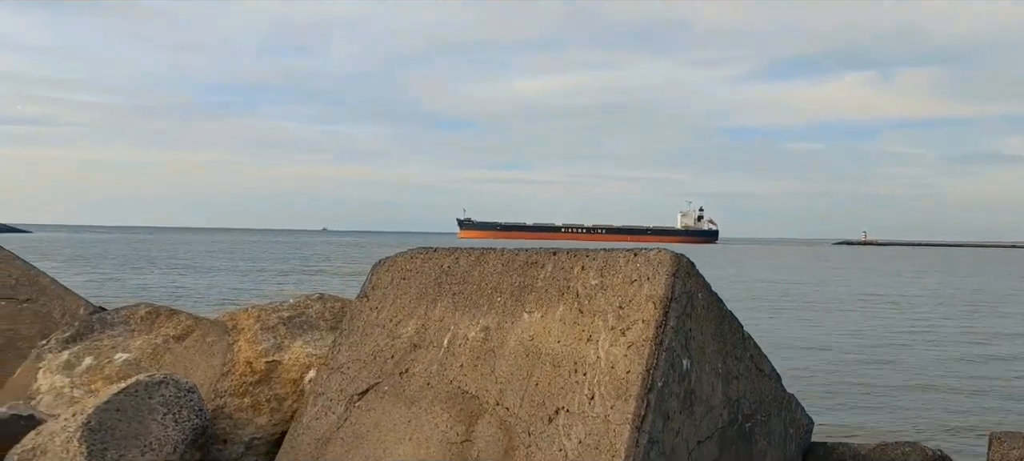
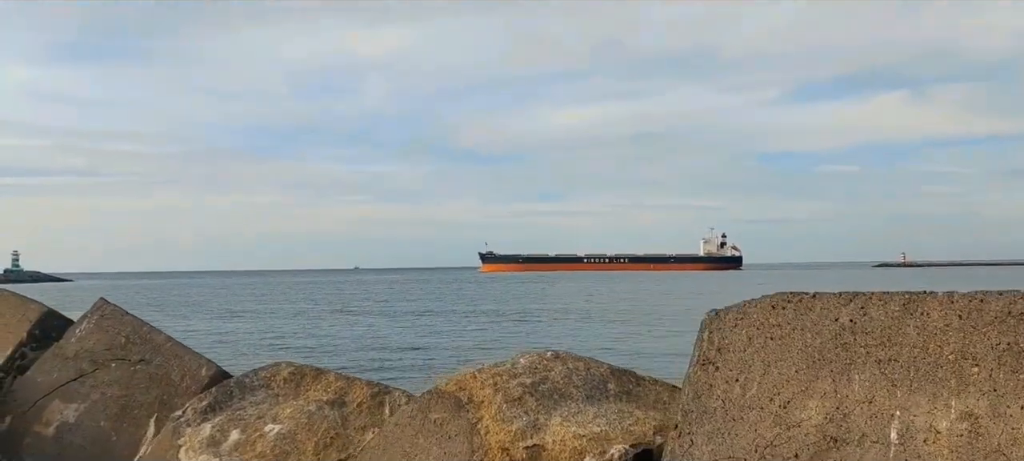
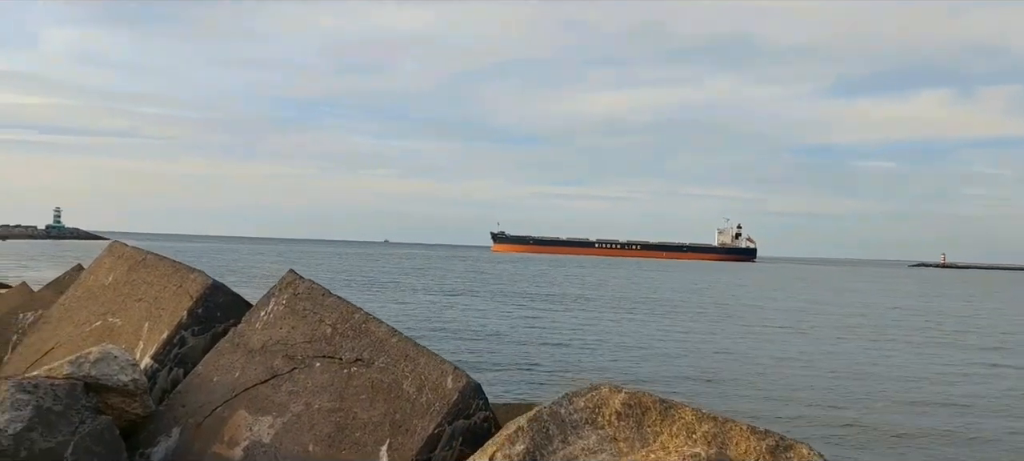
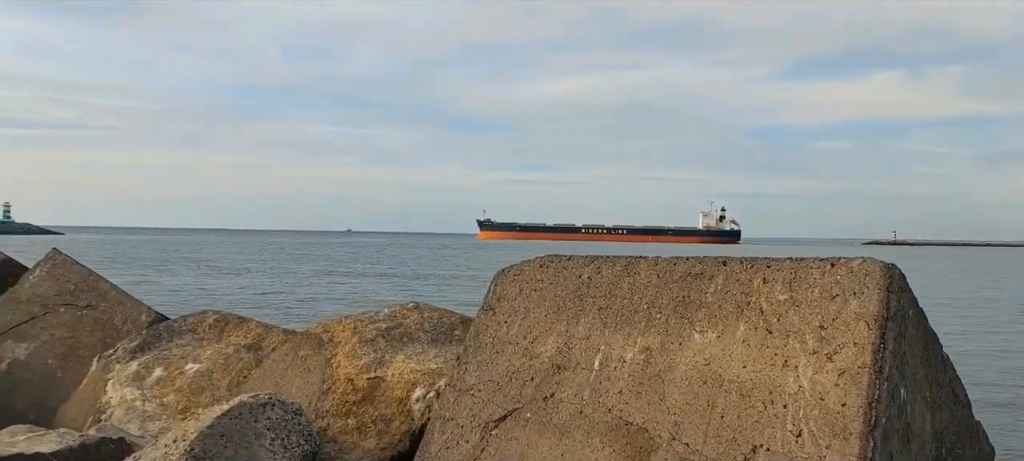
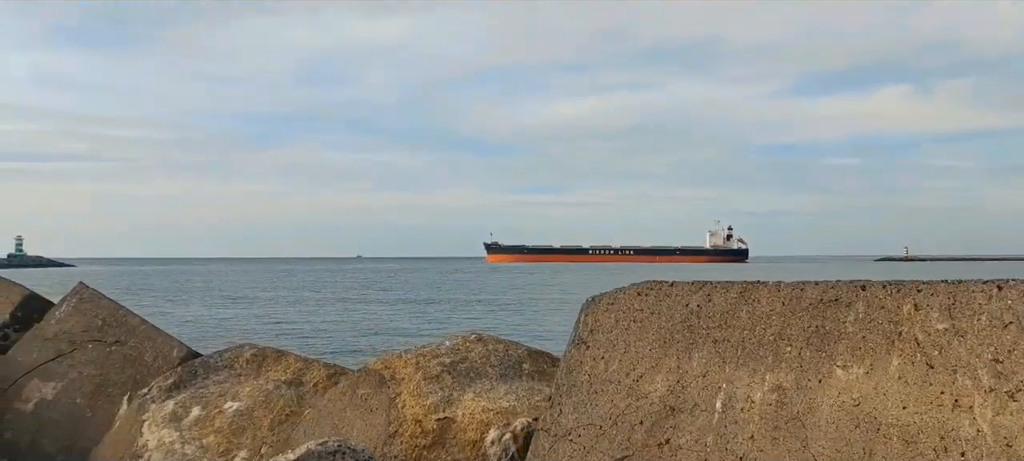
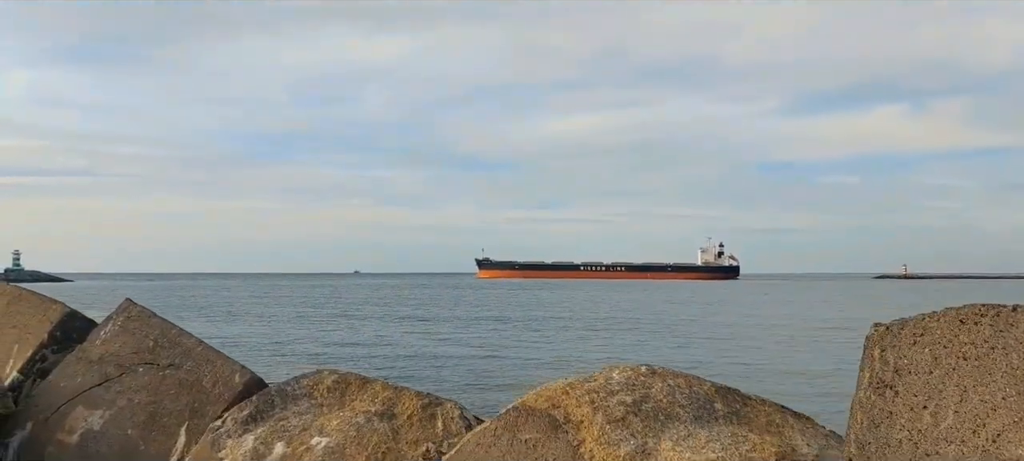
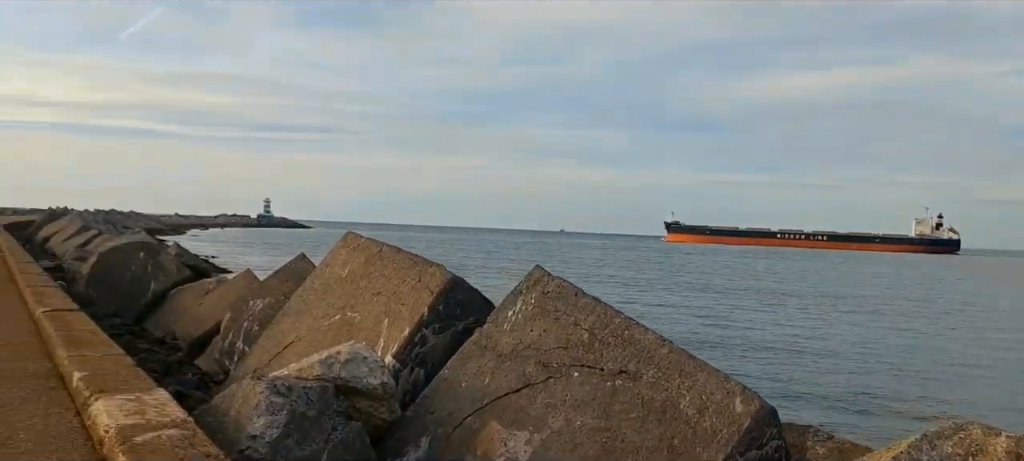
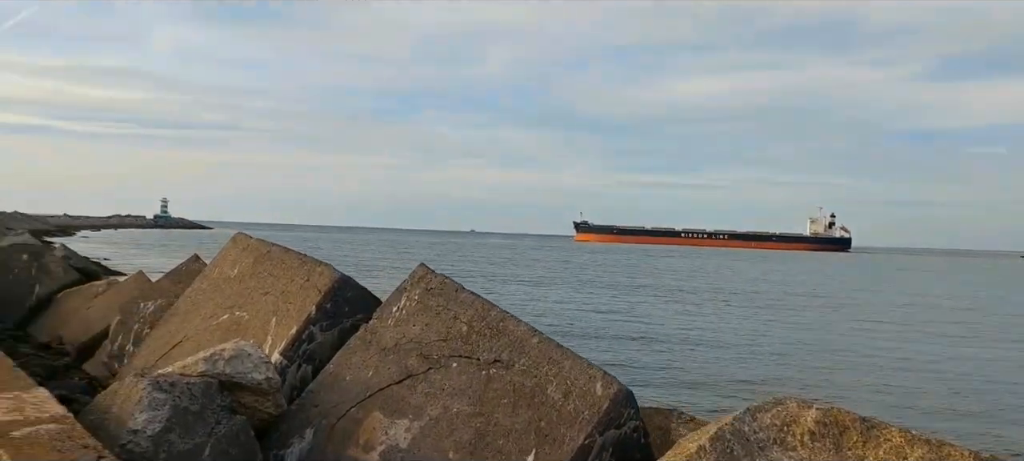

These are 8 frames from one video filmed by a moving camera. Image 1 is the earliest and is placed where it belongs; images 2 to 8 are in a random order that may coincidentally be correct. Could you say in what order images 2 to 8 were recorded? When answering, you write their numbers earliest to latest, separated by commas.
4, 5, 2, 6, 3, 8, 7
